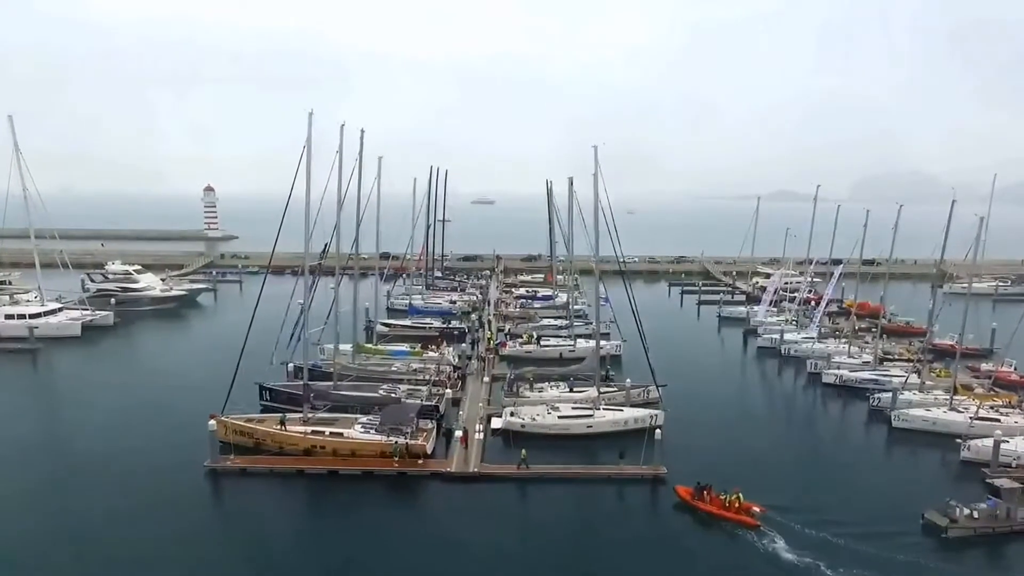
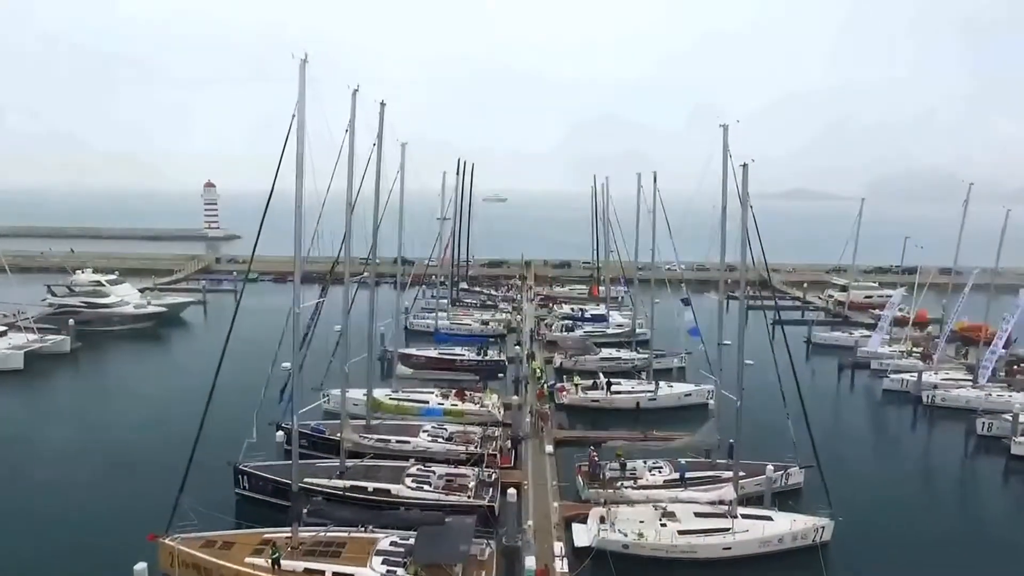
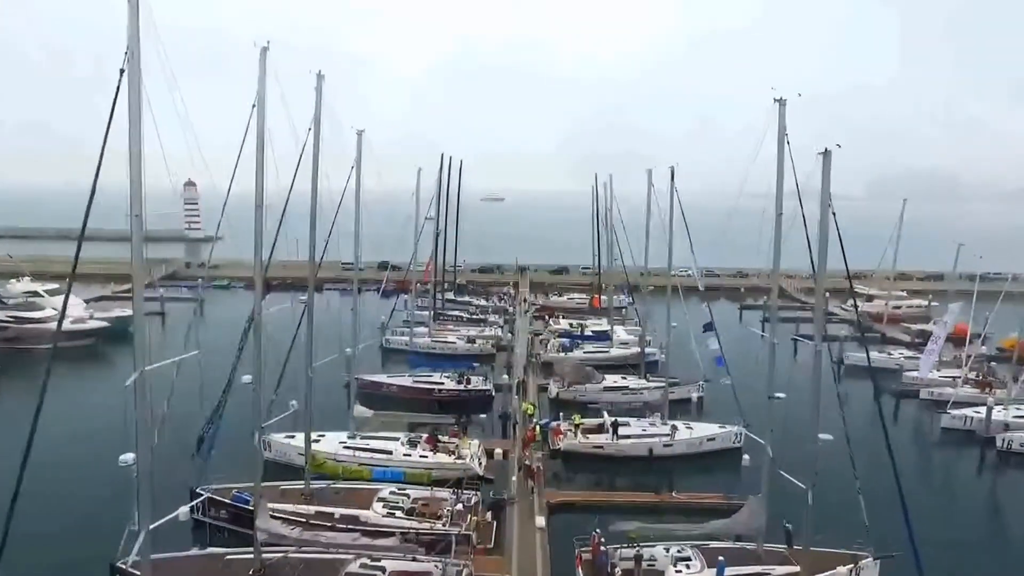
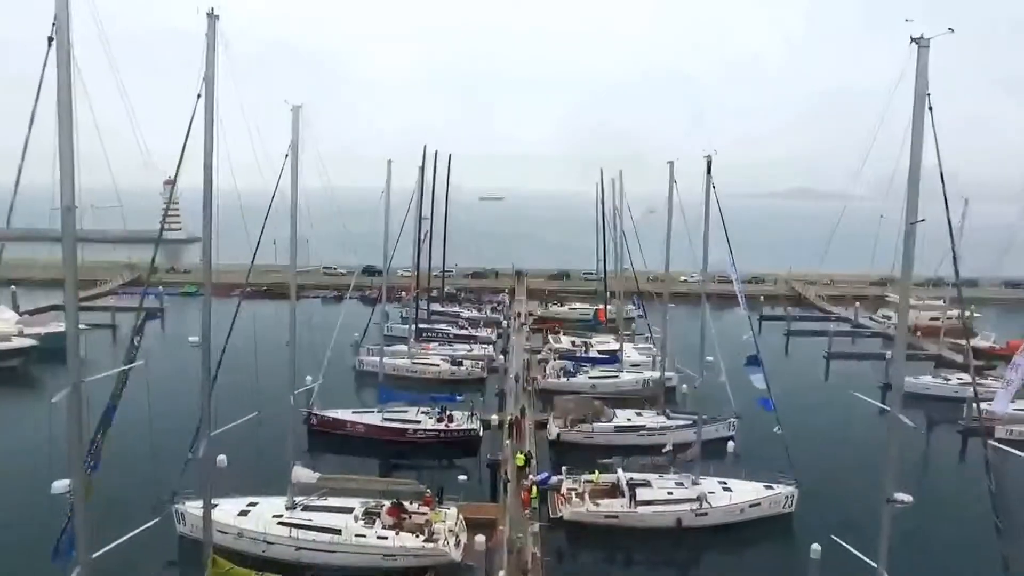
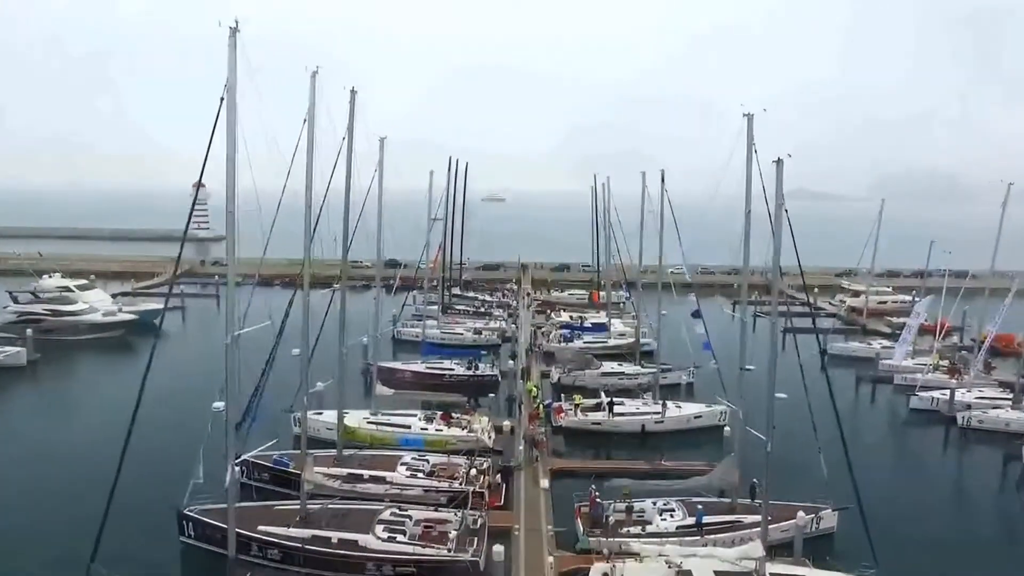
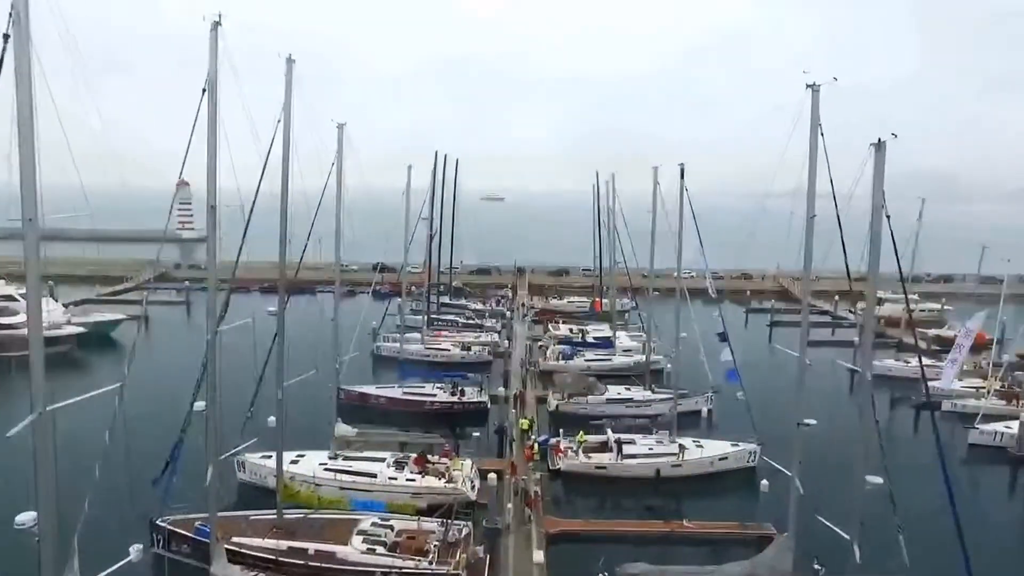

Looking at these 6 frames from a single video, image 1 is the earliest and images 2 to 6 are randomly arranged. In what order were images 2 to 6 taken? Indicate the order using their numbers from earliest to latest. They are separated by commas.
2, 5, 3, 6, 4
